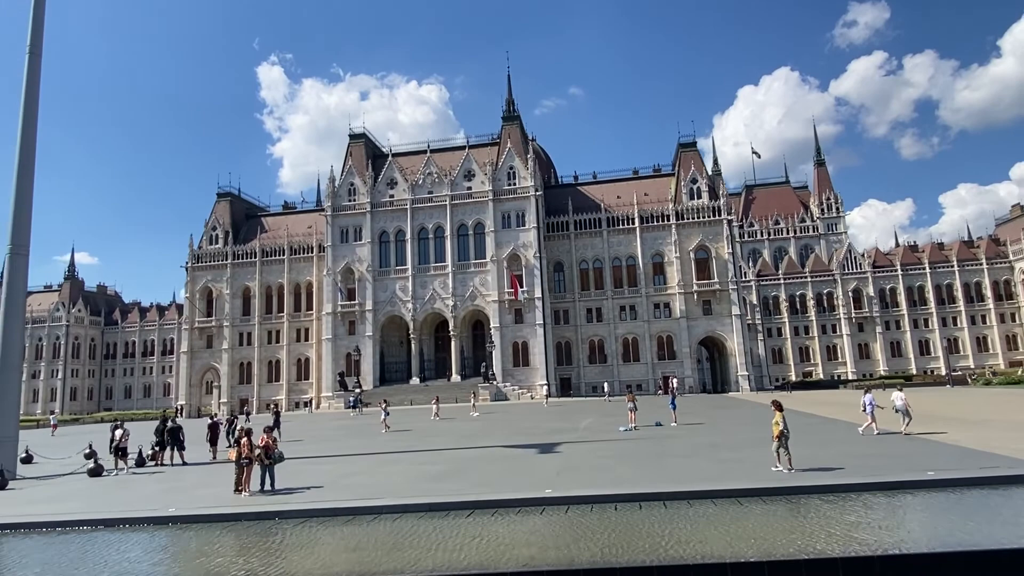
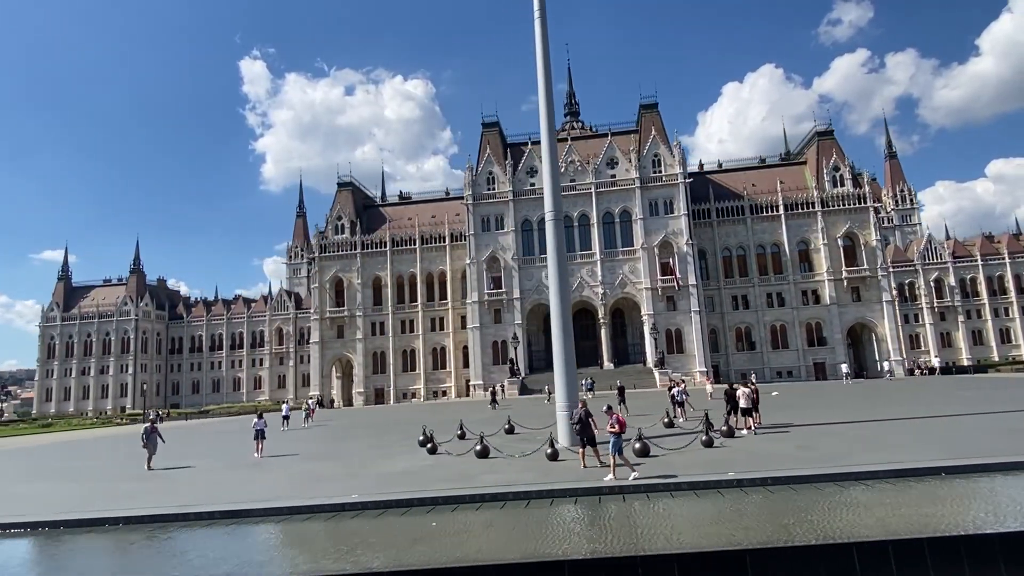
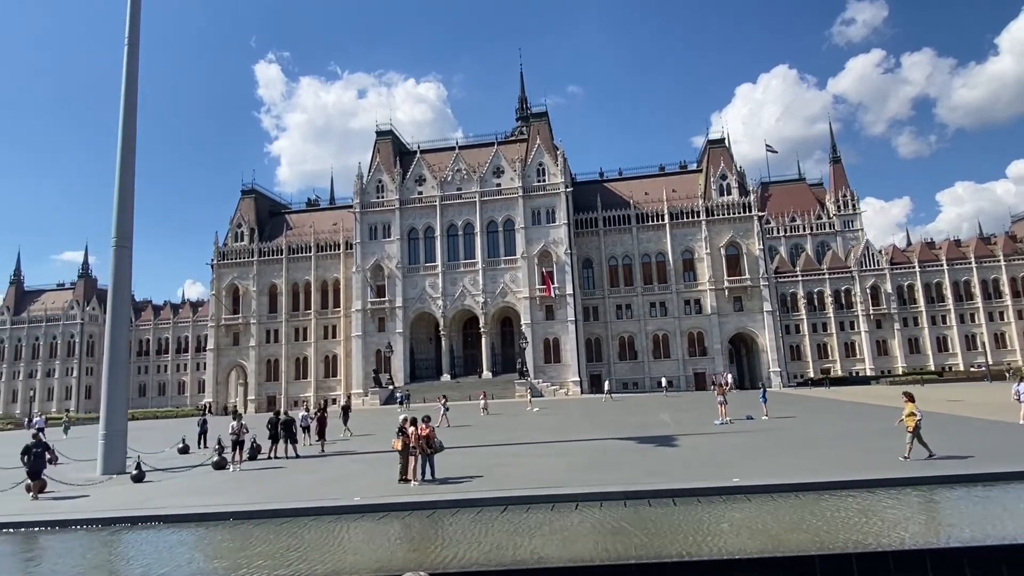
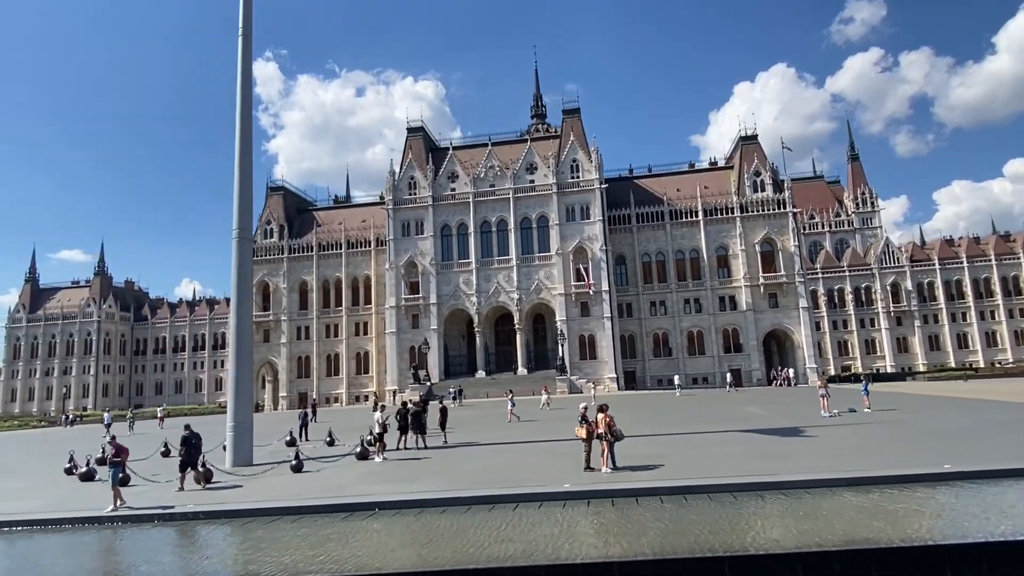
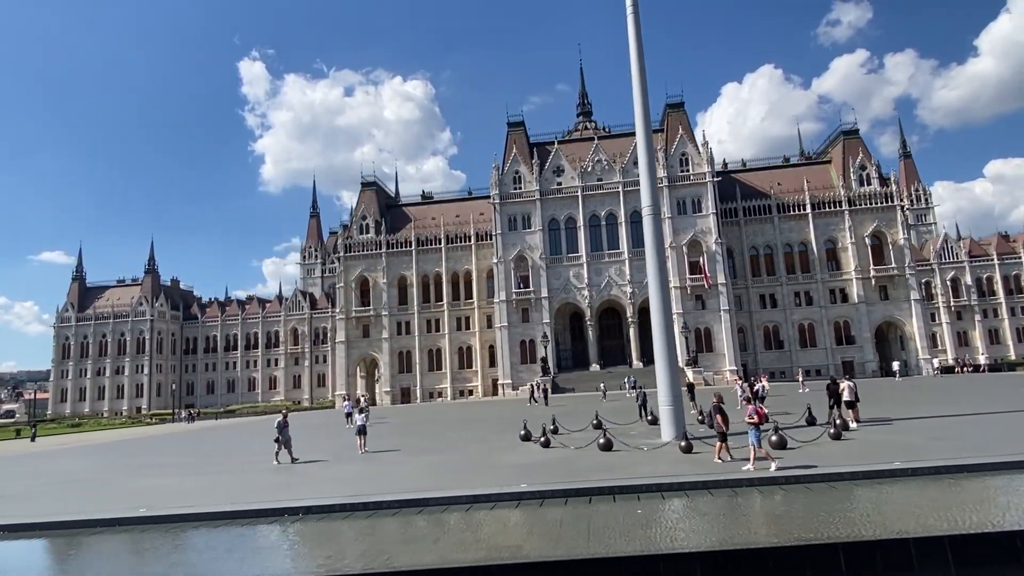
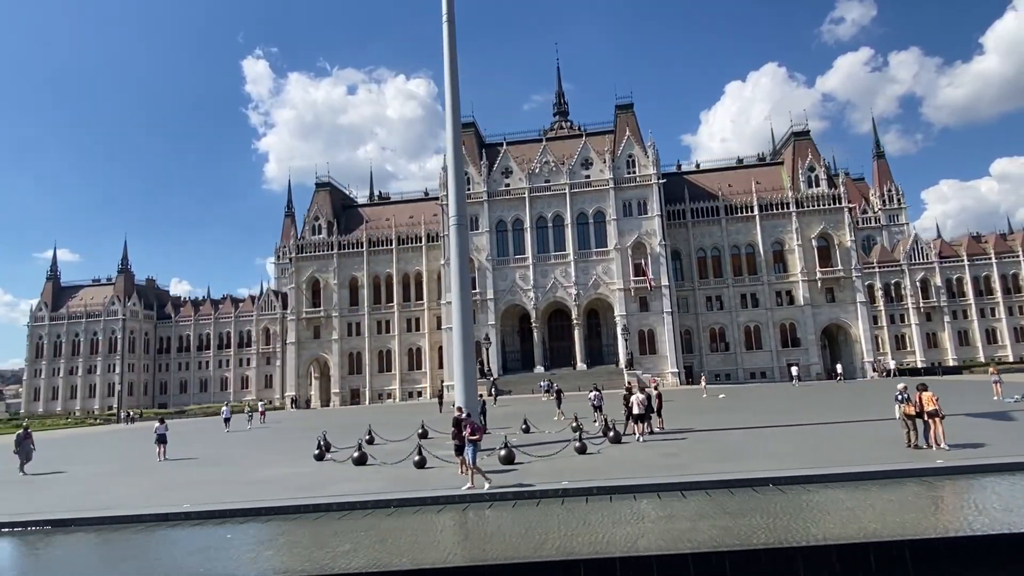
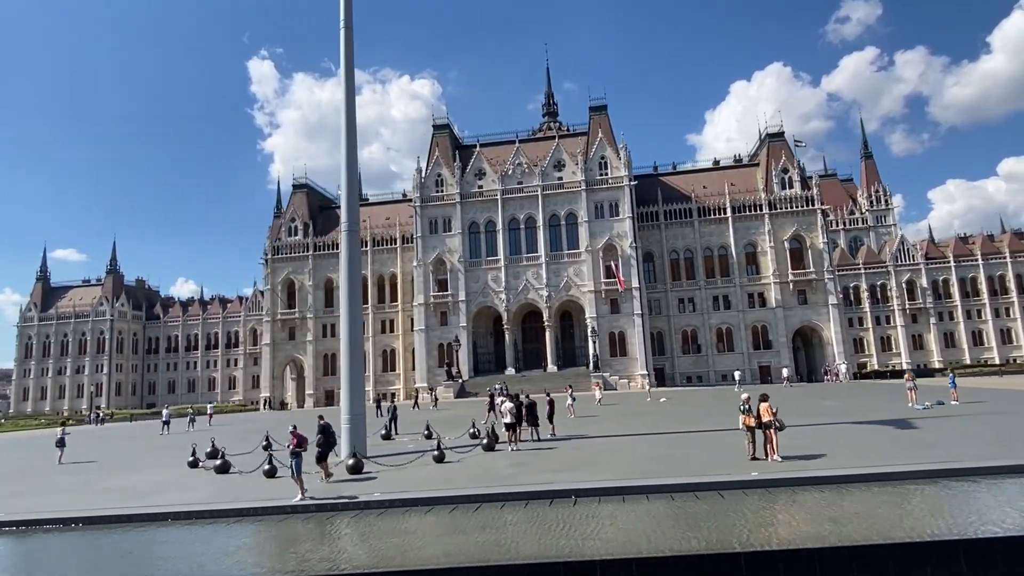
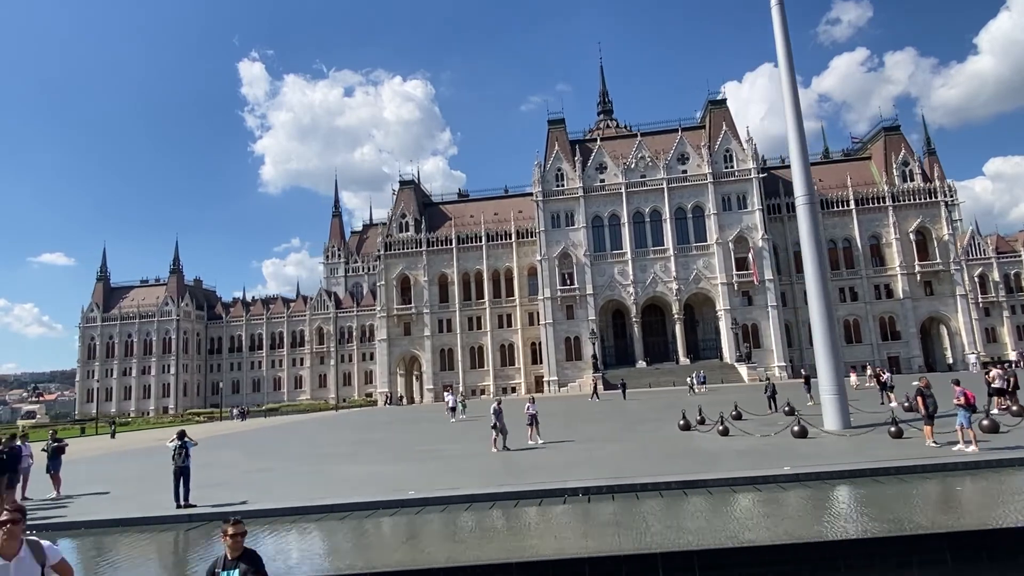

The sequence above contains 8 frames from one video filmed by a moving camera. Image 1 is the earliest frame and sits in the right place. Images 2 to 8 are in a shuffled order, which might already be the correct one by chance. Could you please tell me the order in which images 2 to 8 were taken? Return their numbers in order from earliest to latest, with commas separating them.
3, 4, 7, 6, 2, 5, 8
